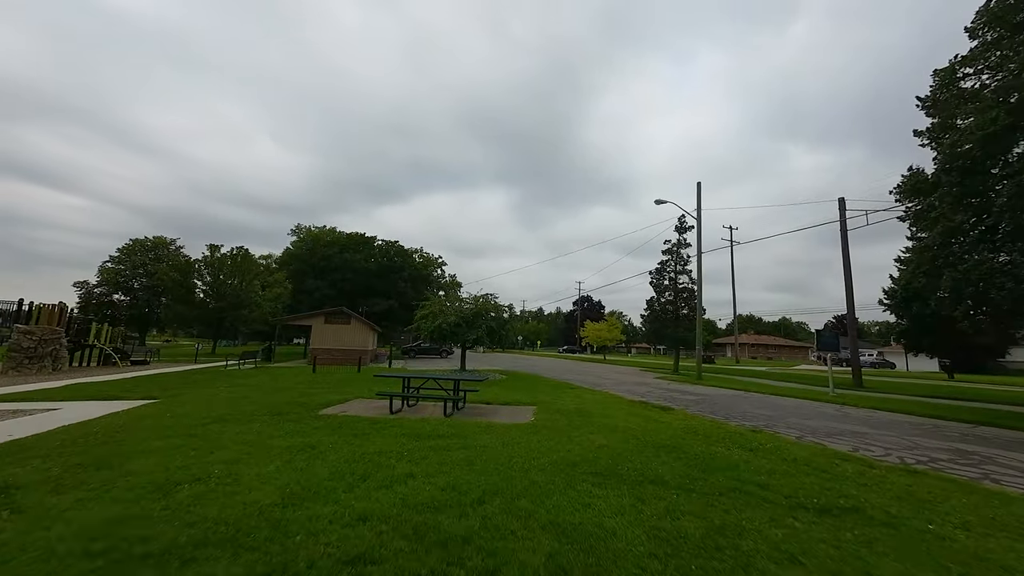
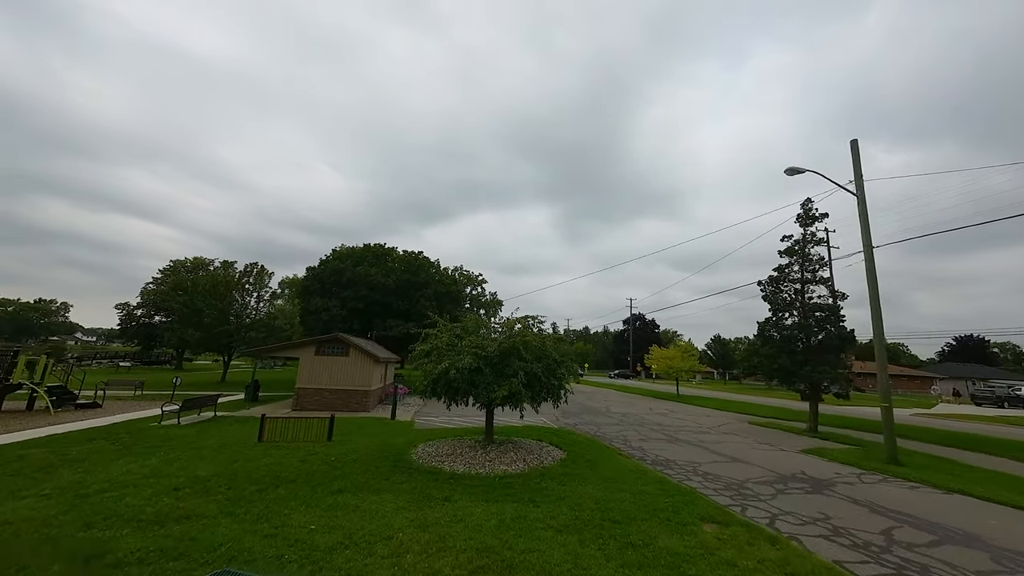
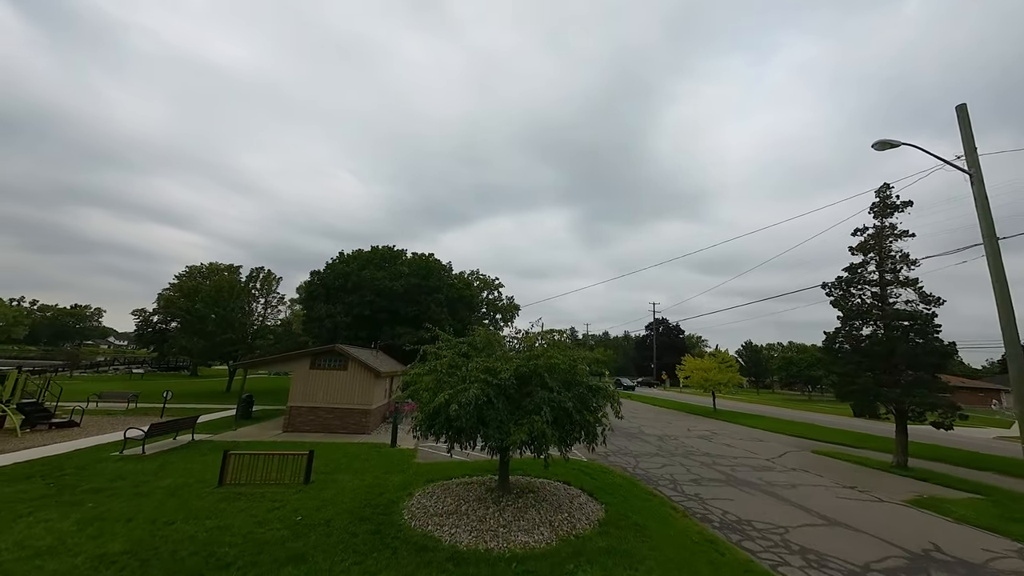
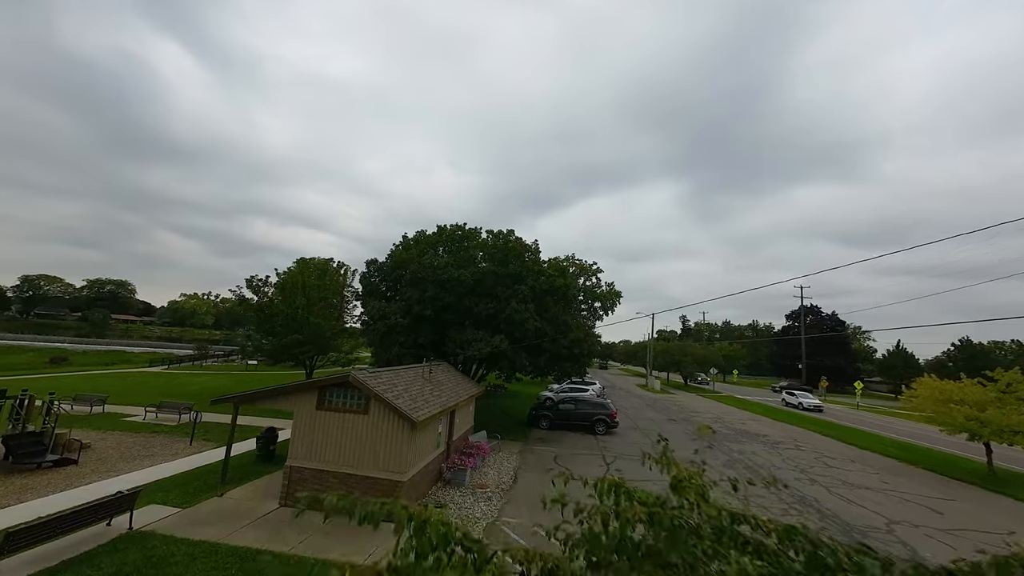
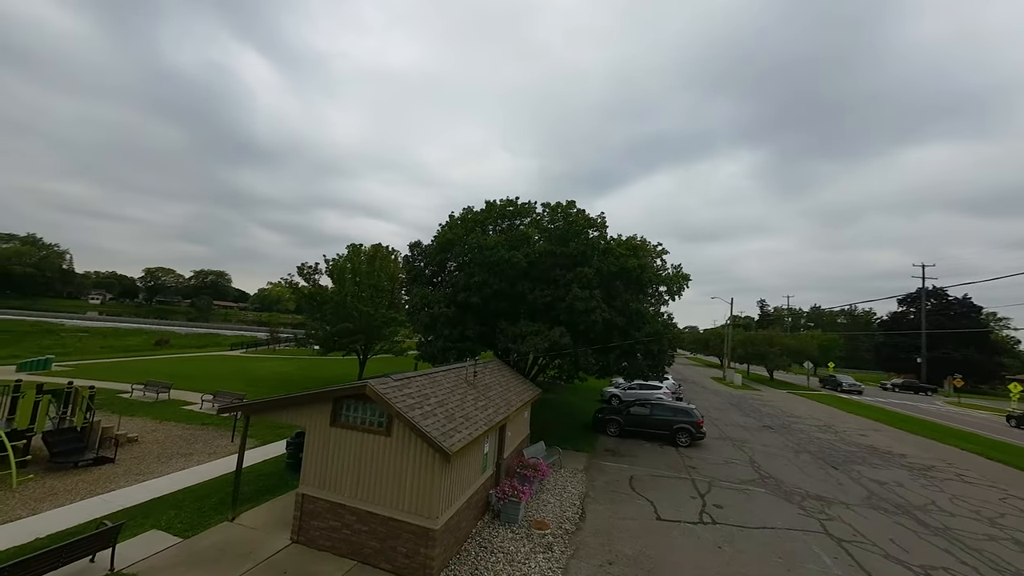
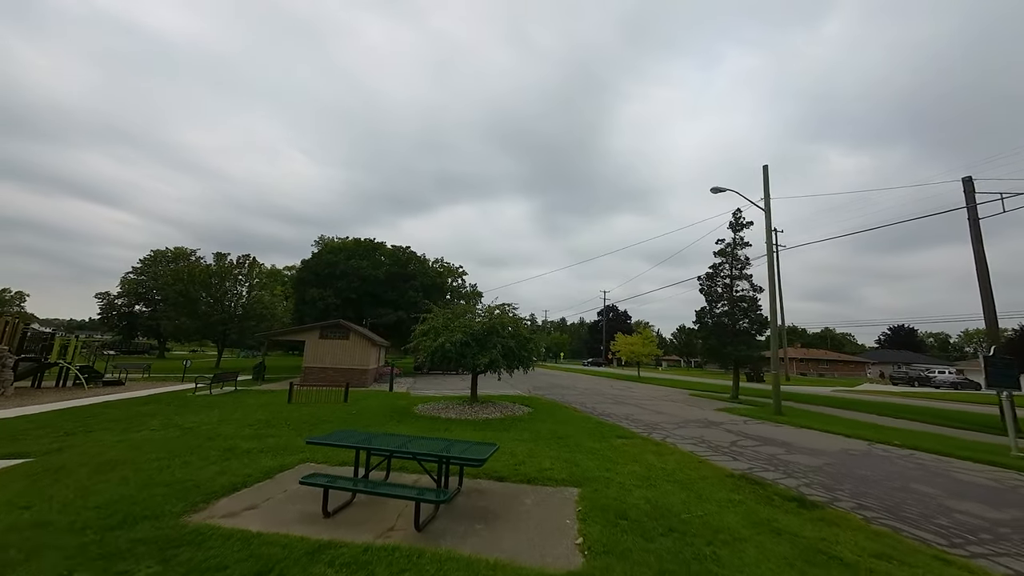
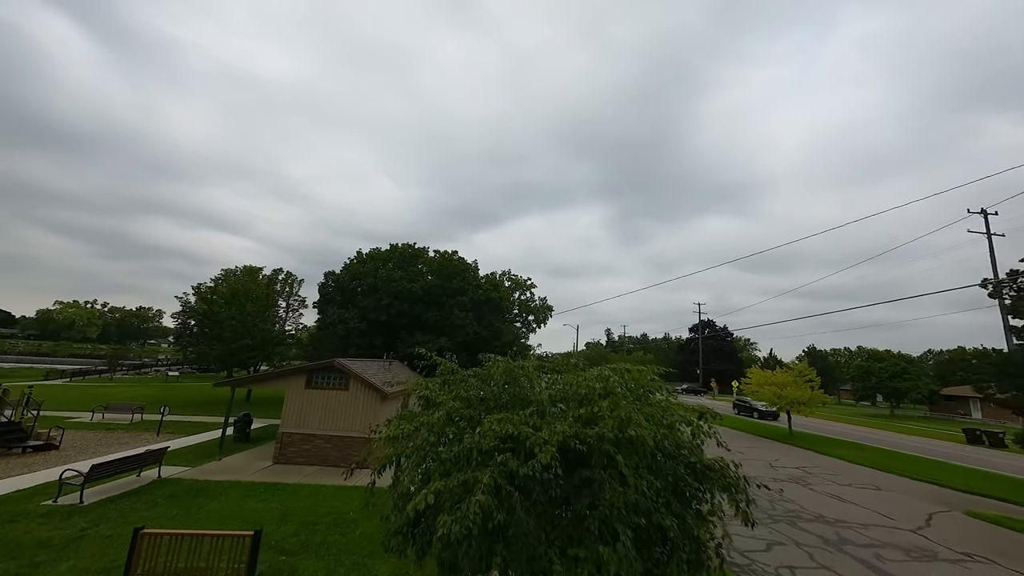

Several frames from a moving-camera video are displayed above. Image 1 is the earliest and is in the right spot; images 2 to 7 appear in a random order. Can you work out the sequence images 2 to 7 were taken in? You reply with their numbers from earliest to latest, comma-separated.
6, 2, 3, 7, 4, 5
